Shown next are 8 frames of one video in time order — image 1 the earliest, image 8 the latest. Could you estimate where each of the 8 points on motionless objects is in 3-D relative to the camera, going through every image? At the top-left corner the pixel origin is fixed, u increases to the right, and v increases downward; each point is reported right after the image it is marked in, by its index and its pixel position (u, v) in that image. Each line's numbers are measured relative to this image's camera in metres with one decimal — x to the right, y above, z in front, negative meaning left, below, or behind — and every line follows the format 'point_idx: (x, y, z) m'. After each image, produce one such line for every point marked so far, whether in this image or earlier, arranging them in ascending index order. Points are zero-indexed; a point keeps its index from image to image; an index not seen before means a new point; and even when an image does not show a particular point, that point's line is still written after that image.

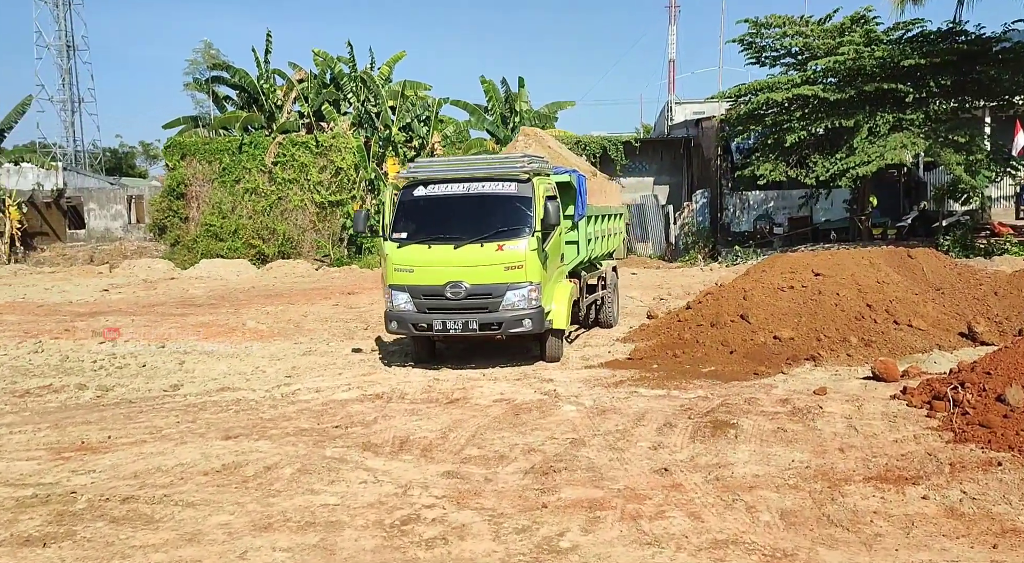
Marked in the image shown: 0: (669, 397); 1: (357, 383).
0: (+1.5, -1.1, +9.2) m
1: (-1.7, -1.1, +10.3) m
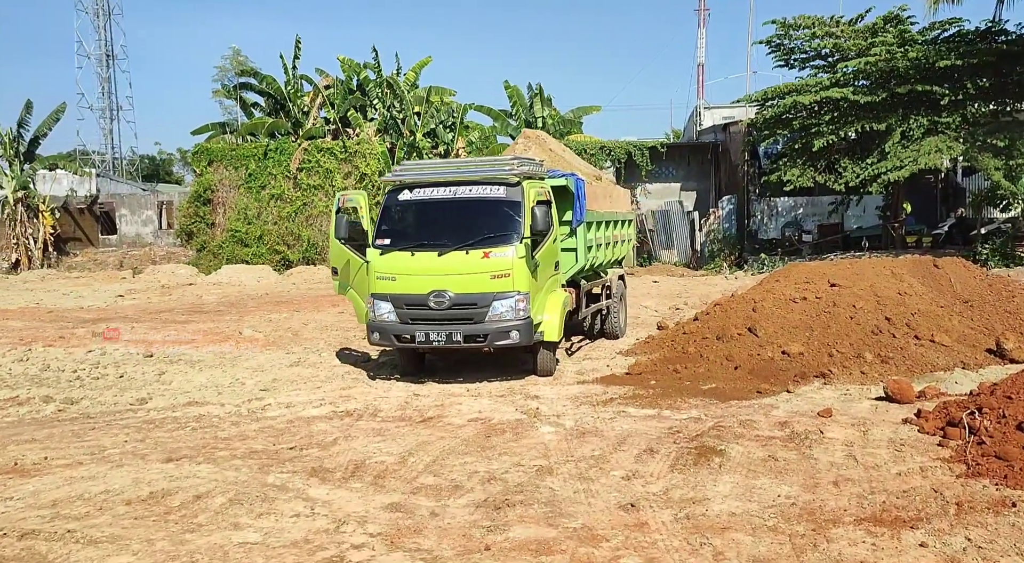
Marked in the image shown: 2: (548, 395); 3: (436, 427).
0: (+1.3, -1.2, +8.5) m
1: (-1.8, -1.2, +9.7) m
2: (+0.4, -1.1, +9.7) m
3: (-0.7, -1.3, +8.2) m
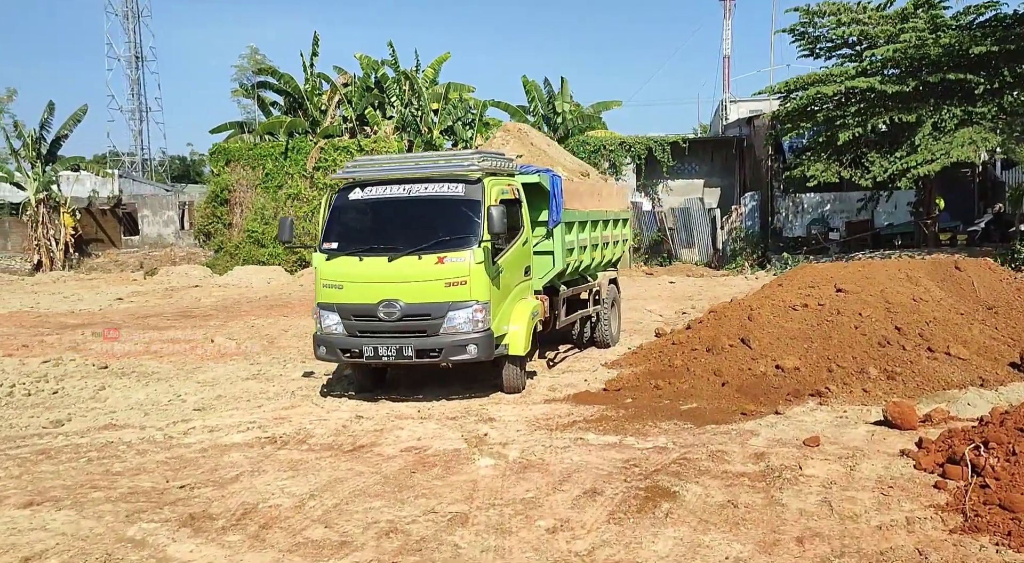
0: (+0.8, -1.3, +7.5) m
1: (-2.3, -1.3, +8.7) m
2: (-0.1, -1.2, +8.7) m
3: (-1.1, -1.3, +7.2) m
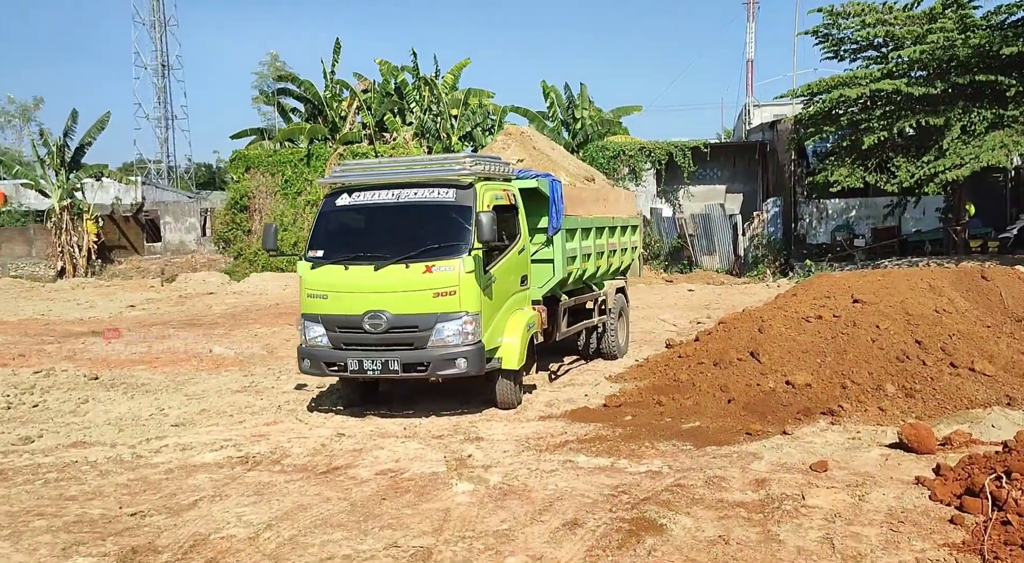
0: (+0.7, -1.4, +6.9) m
1: (-2.3, -1.3, +8.3) m
2: (-0.1, -1.3, +8.2) m
3: (-1.3, -1.4, +6.8) m
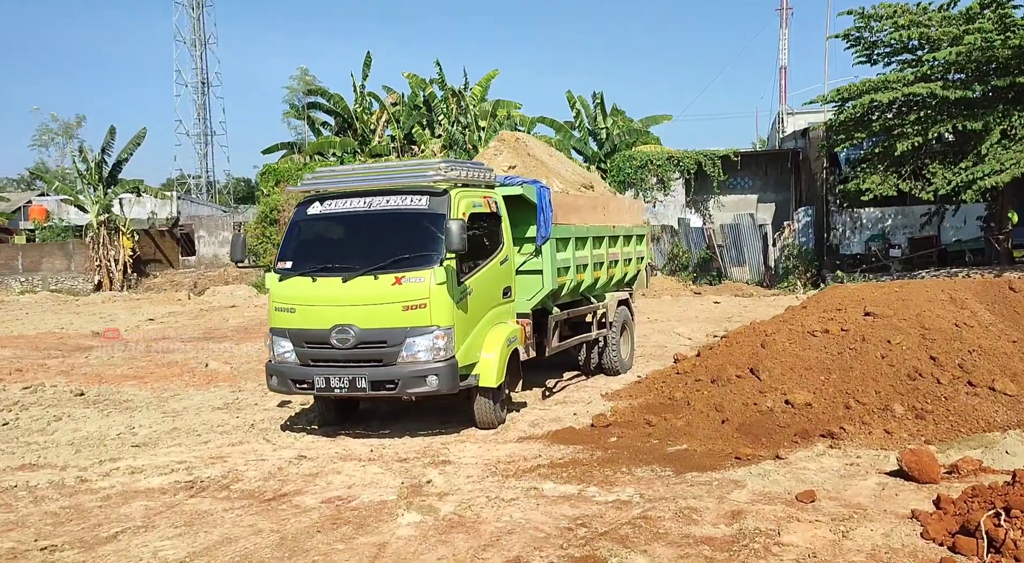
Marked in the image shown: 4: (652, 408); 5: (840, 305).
0: (+0.4, -1.5, +6.3) m
1: (-2.6, -1.5, +7.8) m
2: (-0.4, -1.4, +7.6) m
3: (-1.6, -1.5, +6.3) m
4: (+1.3, -1.2, +9.3) m
5: (+3.6, -0.3, +10.6) m
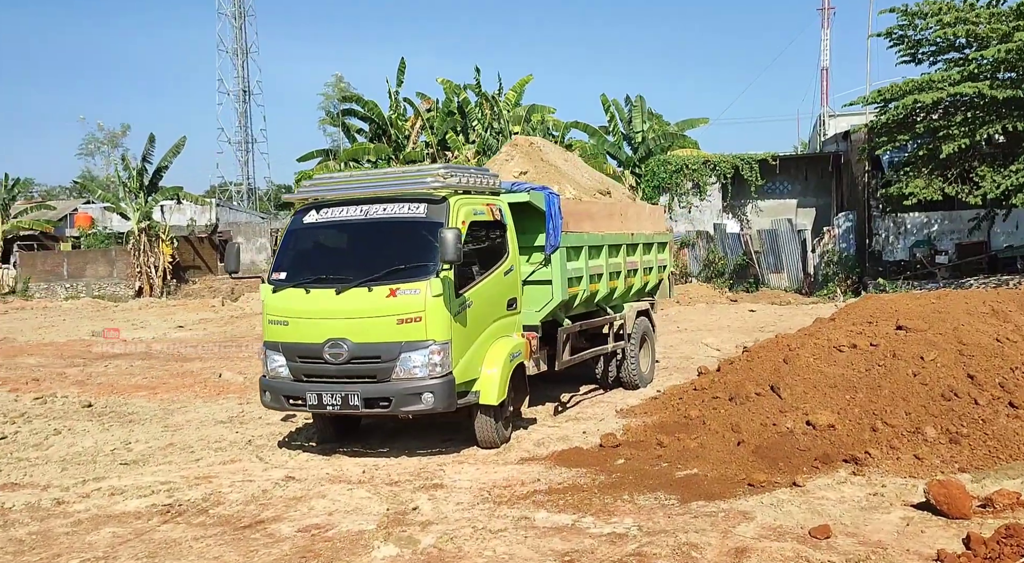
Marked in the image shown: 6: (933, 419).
0: (+0.3, -1.5, +5.9) m
1: (-2.6, -1.6, +7.5) m
2: (-0.4, -1.5, +7.2) m
3: (-1.6, -1.6, +5.9) m
4: (+1.4, -1.3, +8.8) m
5: (+3.7, -0.4, +10.0) m
6: (+3.4, -1.1, +7.8) m
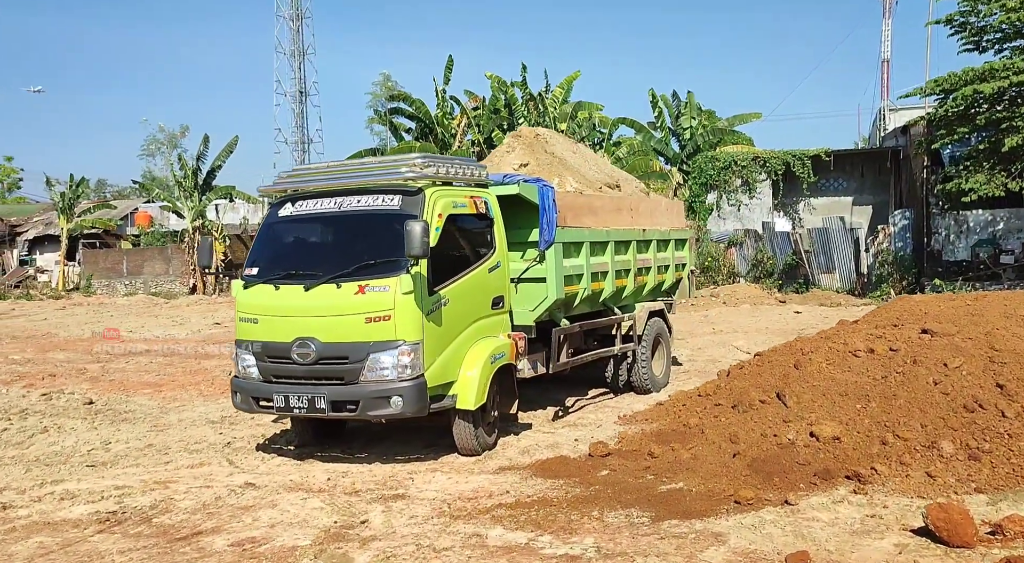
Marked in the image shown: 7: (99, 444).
0: (0.0, -1.5, +5.3) m
1: (-2.8, -1.5, +7.1) m
2: (-0.6, -1.5, +6.7) m
3: (-1.9, -1.5, +5.5) m
4: (+1.3, -1.3, +8.2) m
5: (+3.7, -0.4, +9.2) m
6: (+3.2, -1.1, +7.1) m
7: (-3.9, -1.5, +9.1) m
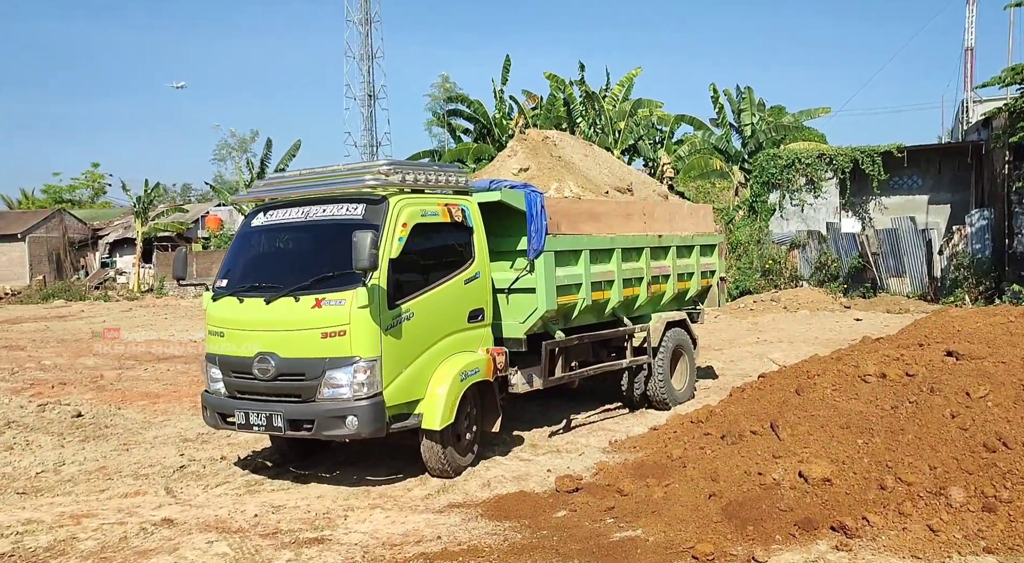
0: (-0.5, -1.6, +4.6) m
1: (-3.1, -1.6, +6.6) m
2: (-1.0, -1.6, +6.0) m
3: (-2.5, -1.7, +4.9) m
4: (+1.0, -1.4, +7.3) m
5: (+3.4, -0.5, +8.1) m
6: (+2.8, -1.2, +6.0) m
7: (-4.1, -1.6, +8.7) m
